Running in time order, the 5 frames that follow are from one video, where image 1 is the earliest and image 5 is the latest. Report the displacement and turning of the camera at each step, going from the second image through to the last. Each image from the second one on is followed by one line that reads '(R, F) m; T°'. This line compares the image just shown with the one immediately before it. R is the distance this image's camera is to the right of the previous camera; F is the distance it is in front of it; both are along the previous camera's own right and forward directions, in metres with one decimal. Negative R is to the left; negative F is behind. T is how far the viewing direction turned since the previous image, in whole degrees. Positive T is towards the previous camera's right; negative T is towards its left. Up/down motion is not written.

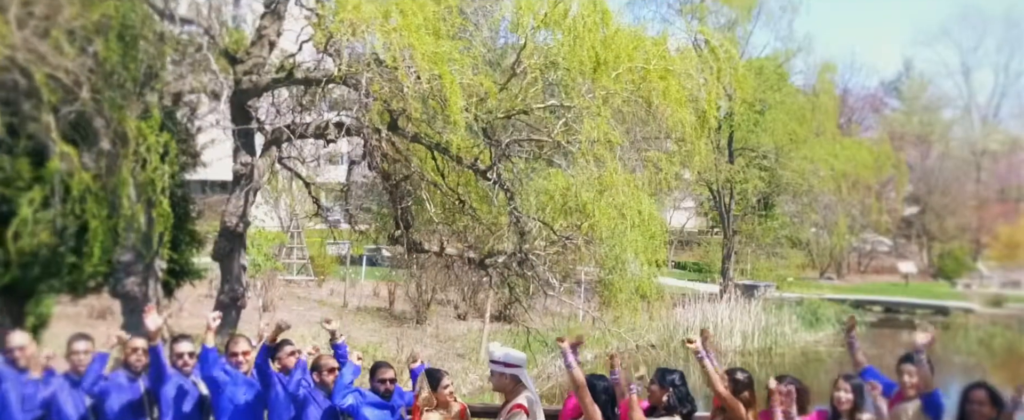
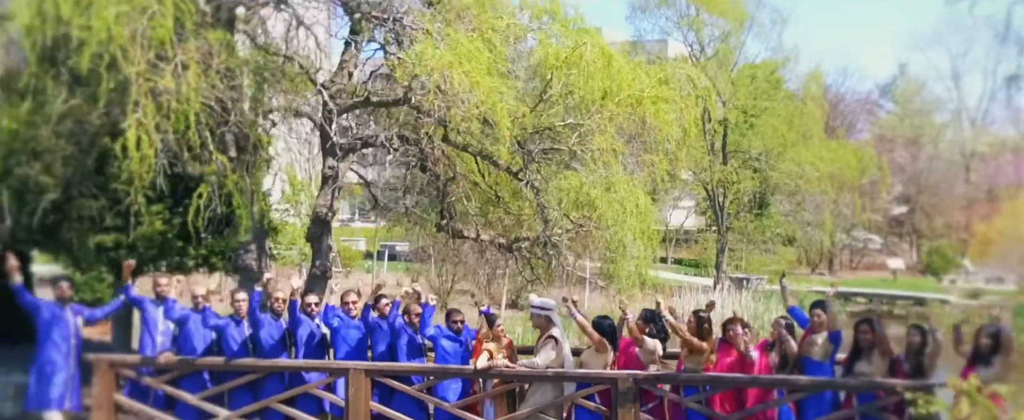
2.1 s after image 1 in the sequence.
(-0.1, -1.4) m; 0°
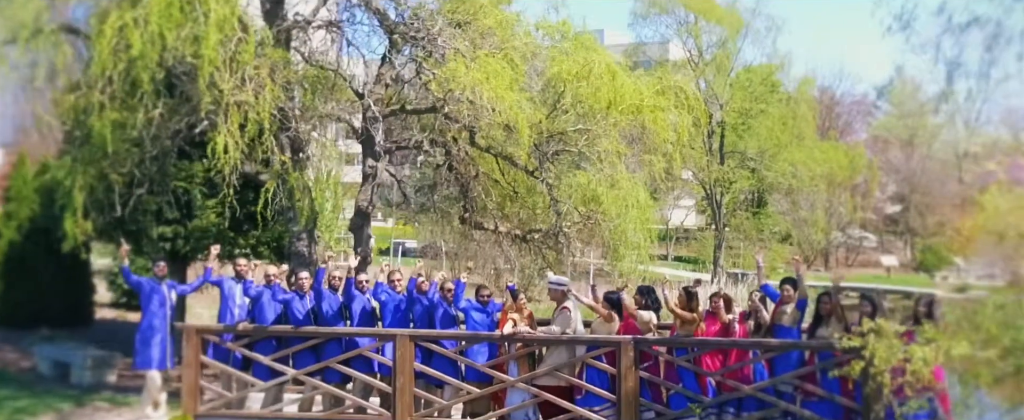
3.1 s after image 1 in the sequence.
(-0.1, -0.9) m; 0°
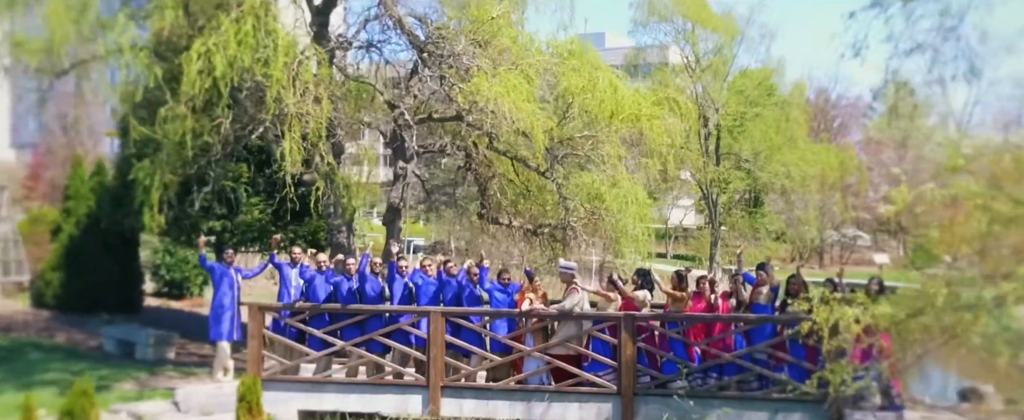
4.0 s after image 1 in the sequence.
(-0.1, -1.0) m; 0°
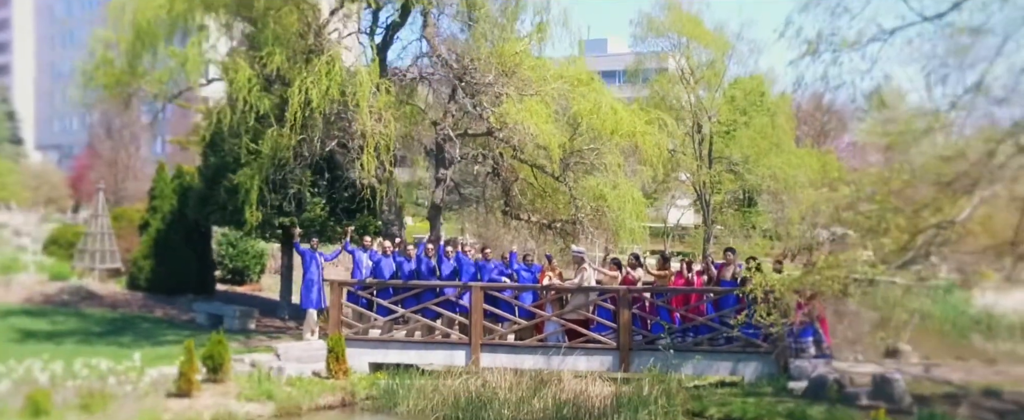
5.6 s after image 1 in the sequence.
(-0.2, -1.9) m; 0°
